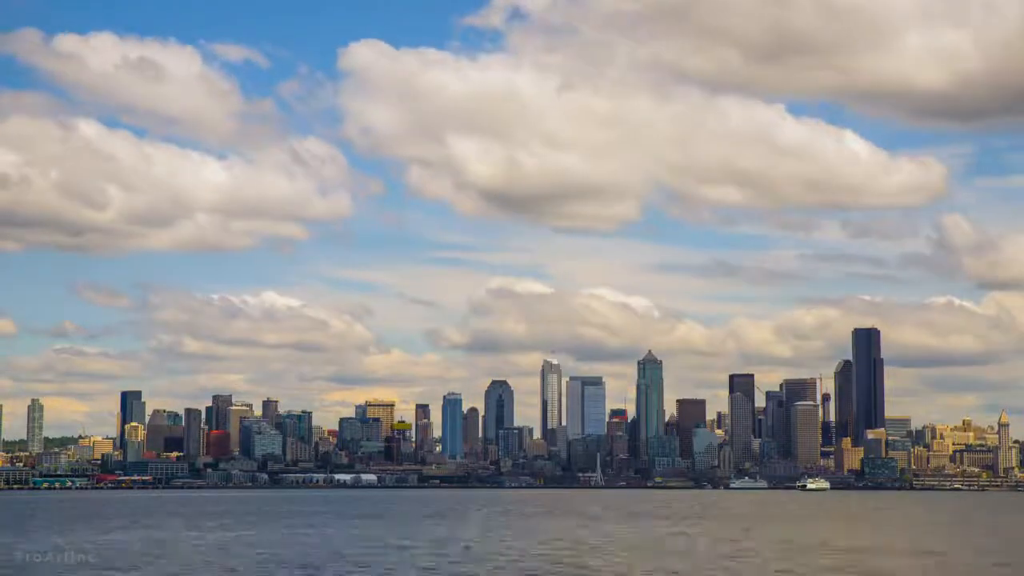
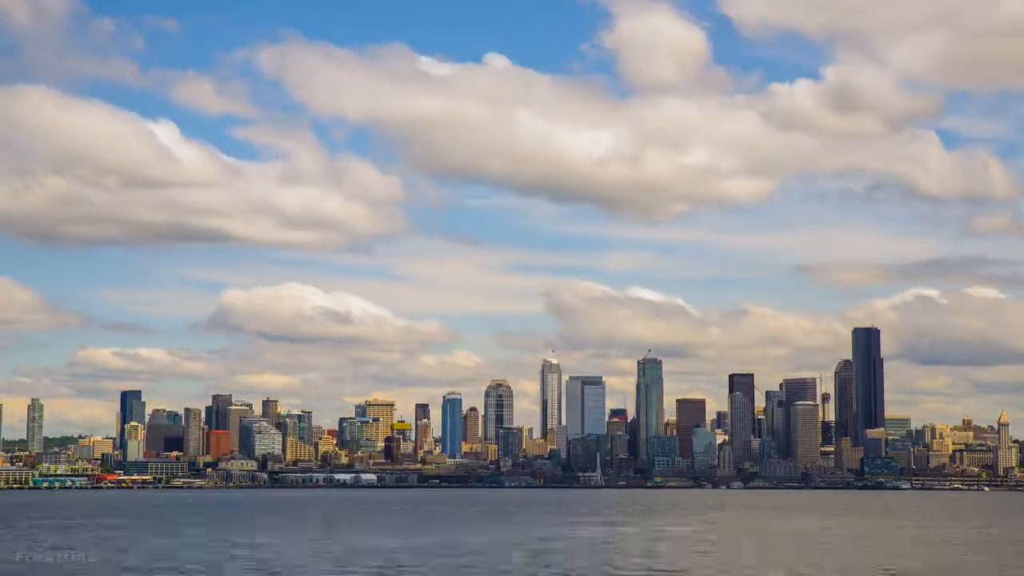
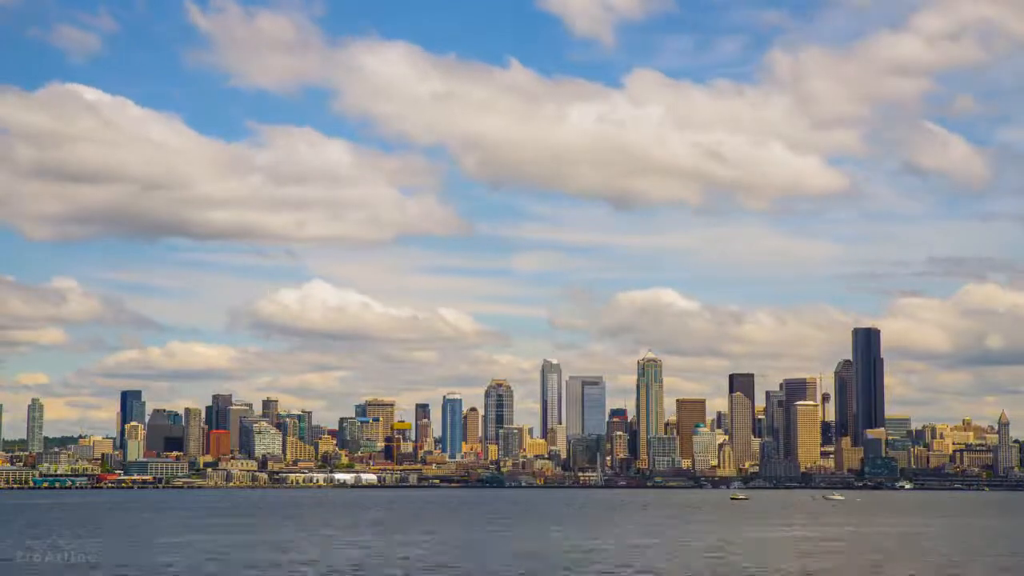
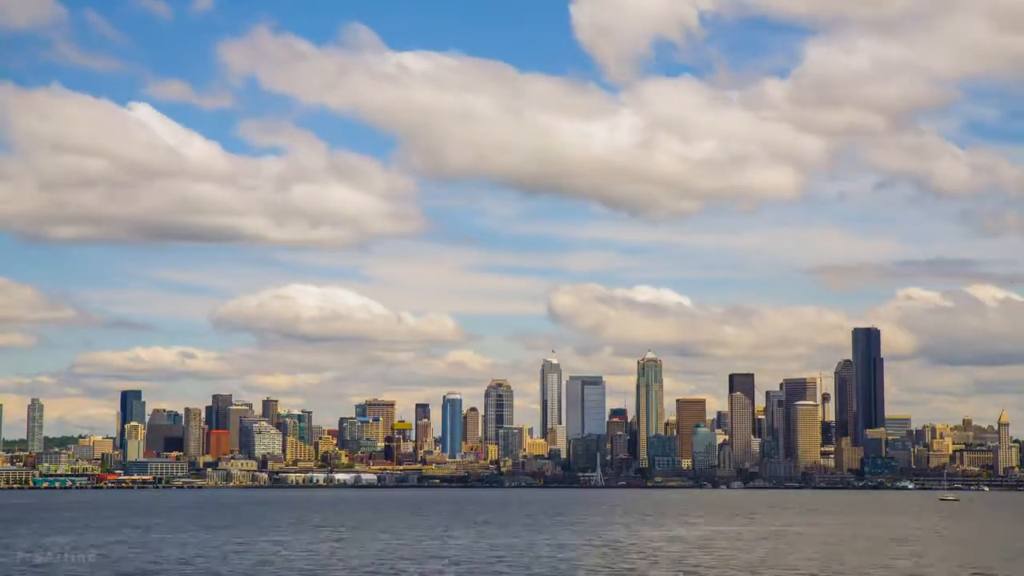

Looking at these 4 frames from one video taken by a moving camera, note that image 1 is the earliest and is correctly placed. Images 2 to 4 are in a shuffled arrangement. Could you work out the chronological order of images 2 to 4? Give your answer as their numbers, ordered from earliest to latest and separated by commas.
2, 4, 3
